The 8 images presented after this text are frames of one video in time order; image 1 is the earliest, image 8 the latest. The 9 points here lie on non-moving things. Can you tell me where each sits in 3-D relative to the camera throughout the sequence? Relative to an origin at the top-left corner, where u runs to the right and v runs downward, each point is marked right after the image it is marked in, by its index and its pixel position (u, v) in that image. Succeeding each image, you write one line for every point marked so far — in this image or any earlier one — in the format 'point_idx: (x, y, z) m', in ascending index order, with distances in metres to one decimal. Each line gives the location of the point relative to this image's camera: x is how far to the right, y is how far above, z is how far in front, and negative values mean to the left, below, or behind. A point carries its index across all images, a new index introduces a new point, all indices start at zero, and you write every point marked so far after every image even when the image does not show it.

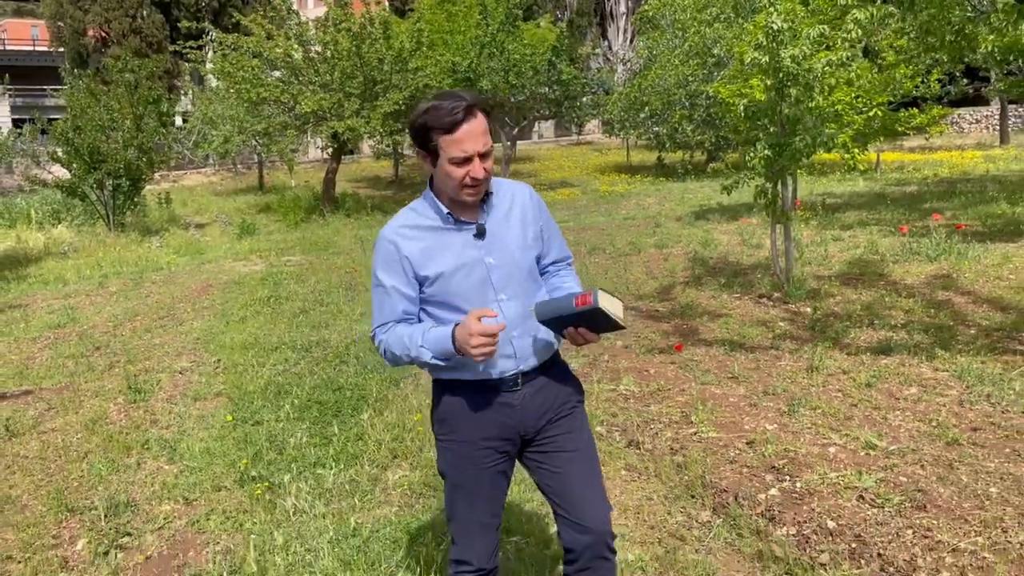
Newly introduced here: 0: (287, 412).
0: (-1.4, -0.8, +5.0) m
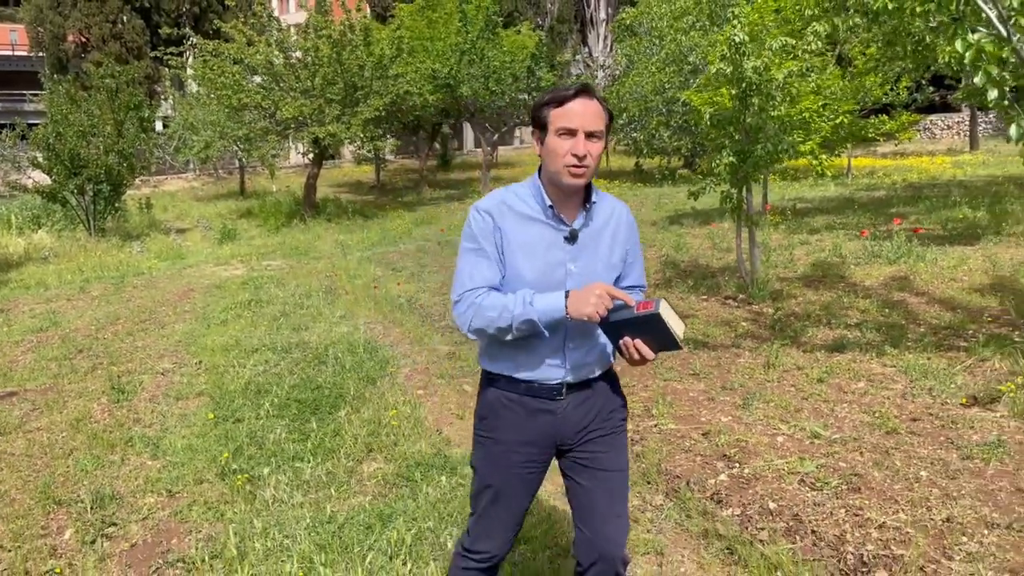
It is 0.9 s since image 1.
0: (-1.6, -0.8, +5.2) m
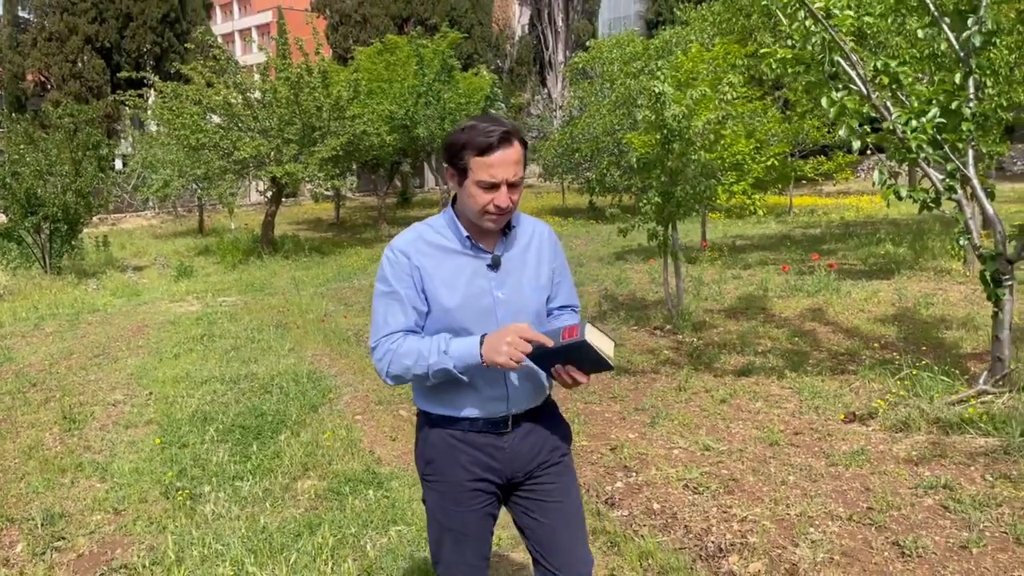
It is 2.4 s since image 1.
0: (-2.0, -1.0, +5.5) m
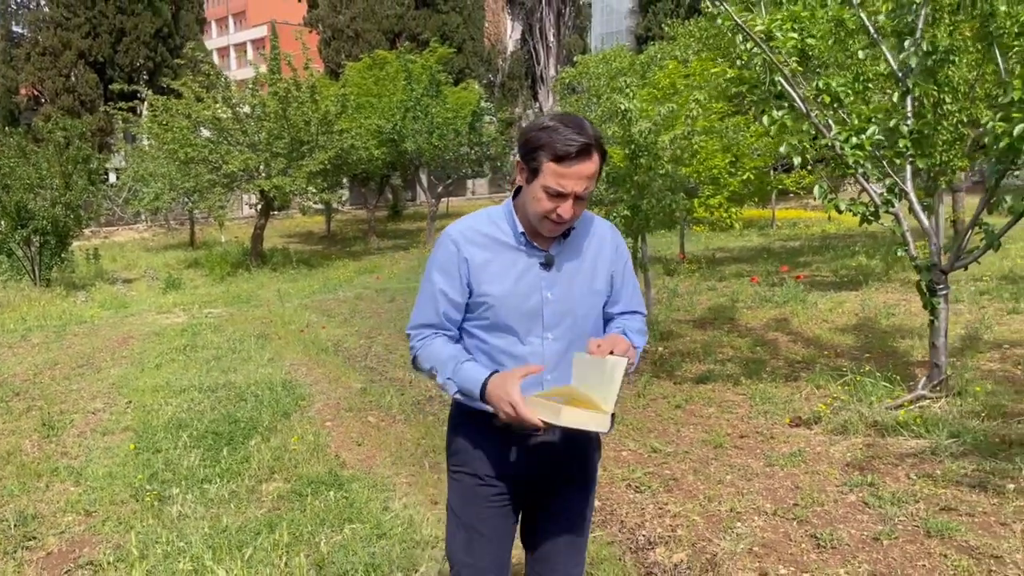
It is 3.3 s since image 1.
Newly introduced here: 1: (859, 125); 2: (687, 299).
0: (-2.3, -1.1, +5.7) m
1: (+2.0, +0.9, +4.7) m
2: (+2.1, -0.1, +9.7) m
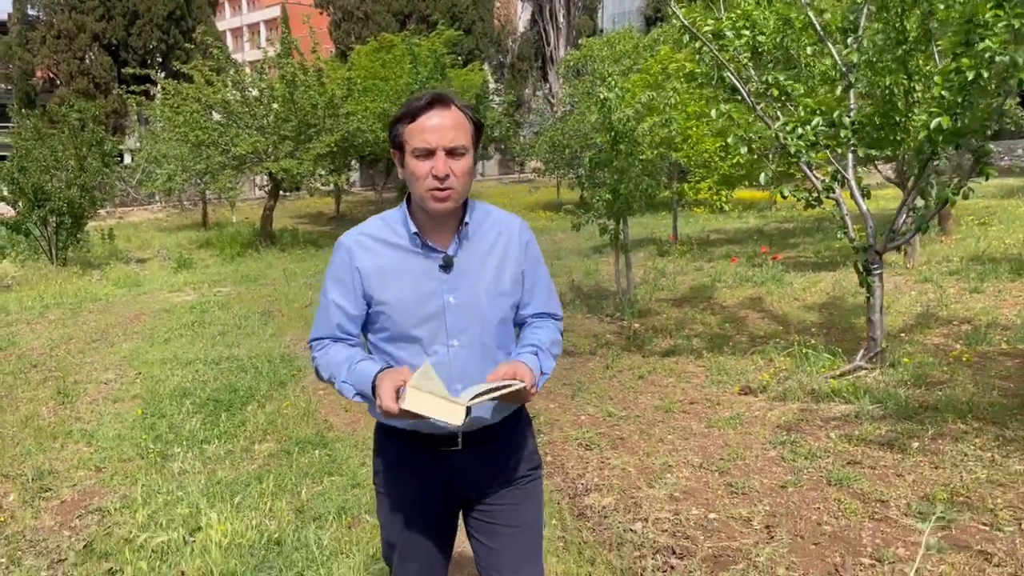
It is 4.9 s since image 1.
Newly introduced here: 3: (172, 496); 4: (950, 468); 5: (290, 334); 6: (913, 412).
0: (-2.5, -0.9, +6.2) m
1: (+1.8, +1.1, +5.0) m
2: (+2.0, +0.1, +10.1) m
3: (-1.8, -1.1, +4.4) m
4: (+2.0, -0.8, +3.6) m
5: (-2.5, -0.5, +9.0) m
6: (+2.1, -0.7, +4.4) m
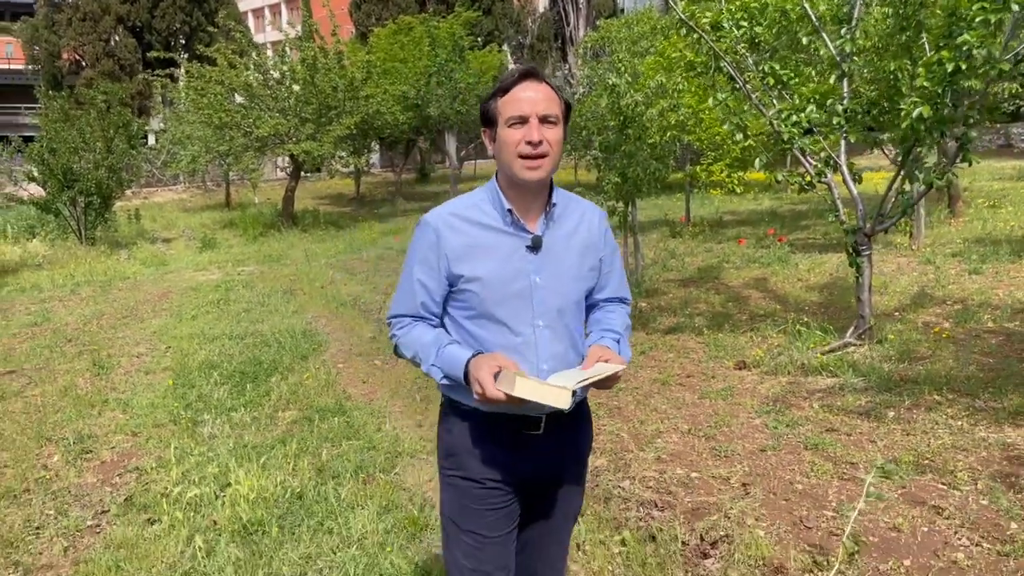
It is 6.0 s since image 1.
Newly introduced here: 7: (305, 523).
0: (-2.4, -0.7, +6.6) m
1: (+1.9, +1.2, +5.3) m
2: (+2.2, +0.4, +10.4) m
3: (-1.8, -1.0, +4.8) m
4: (+2.0, -0.7, +3.9) m
5: (-2.3, -0.3, +9.4) m
6: (+2.2, -0.6, +4.6) m
7: (-0.9, -1.1, +3.7) m
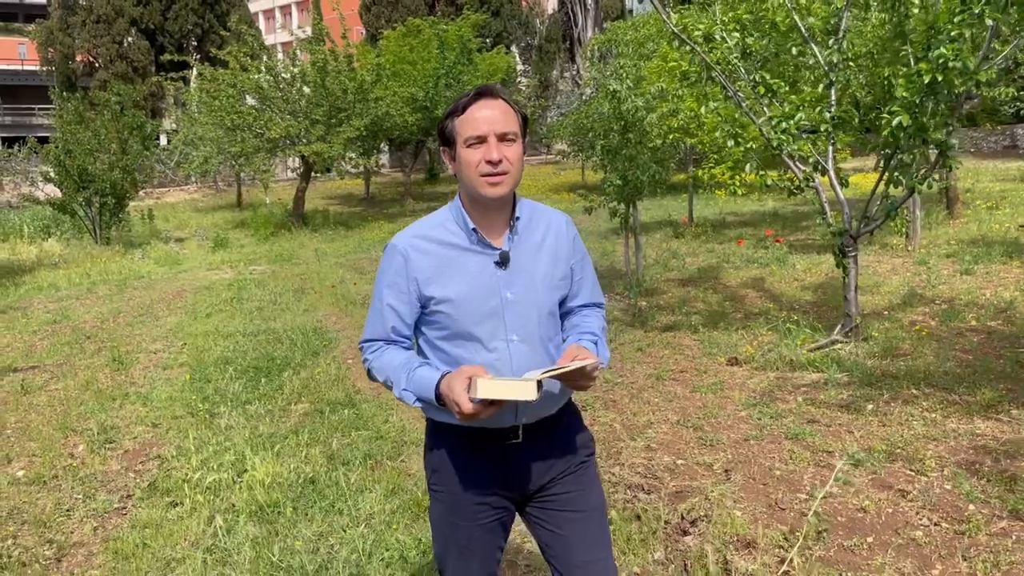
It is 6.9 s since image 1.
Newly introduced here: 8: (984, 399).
0: (-2.4, -0.7, +6.8) m
1: (+1.9, +1.2, +5.5) m
2: (+2.2, +0.4, +10.6) m
3: (-1.8, -1.0, +5.0) m
4: (+2.0, -0.7, +4.2) m
5: (-2.3, -0.3, +9.7) m
6: (+2.2, -0.5, +4.9) m
7: (-1.0, -1.1, +4.0) m
8: (+2.5, -0.6, +4.4) m
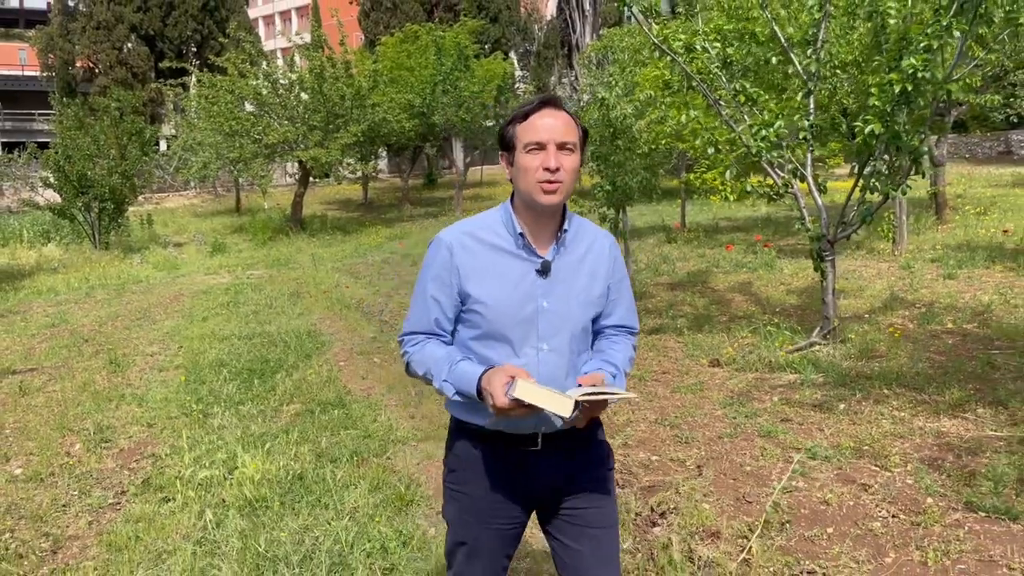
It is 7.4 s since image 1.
0: (-2.5, -0.7, +7.0) m
1: (+1.8, +1.2, +5.7) m
2: (+2.1, +0.3, +10.7) m
3: (-1.9, -1.0, +5.2) m
4: (+1.9, -0.7, +4.3) m
5: (-2.4, -0.3, +9.8) m
6: (+2.1, -0.6, +5.0) m
7: (-1.1, -1.1, +4.1) m
8: (+2.4, -0.6, +4.5) m
